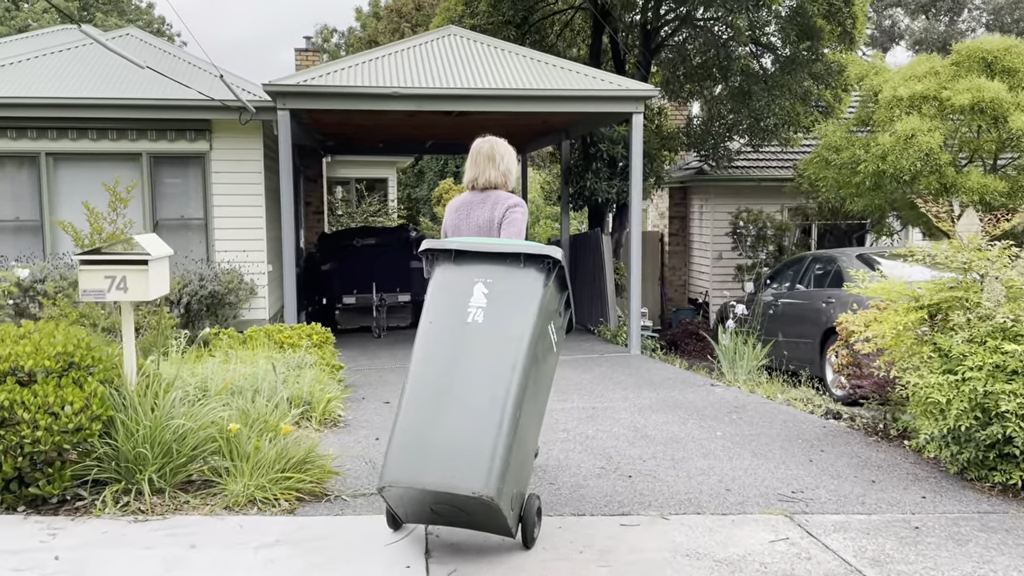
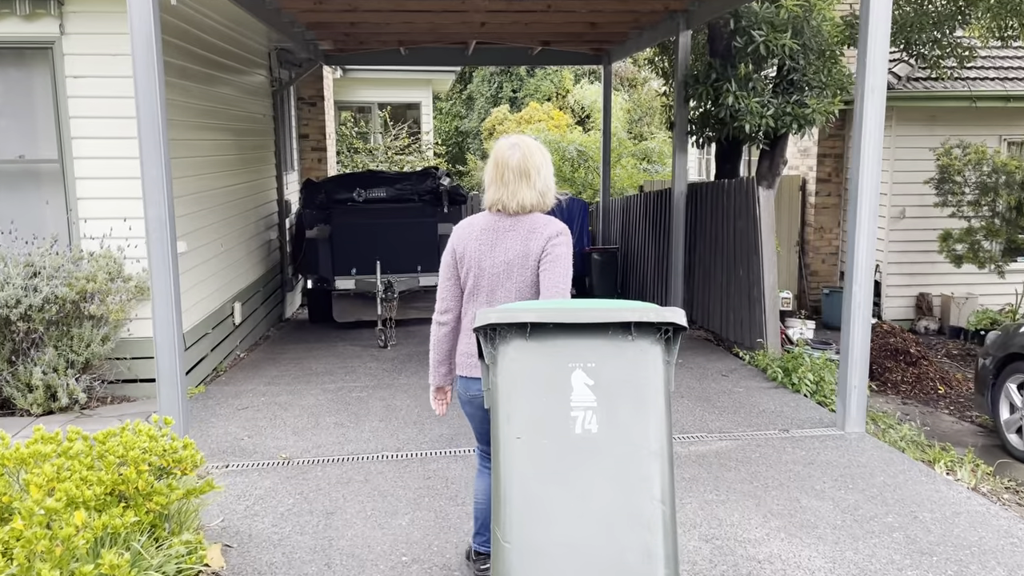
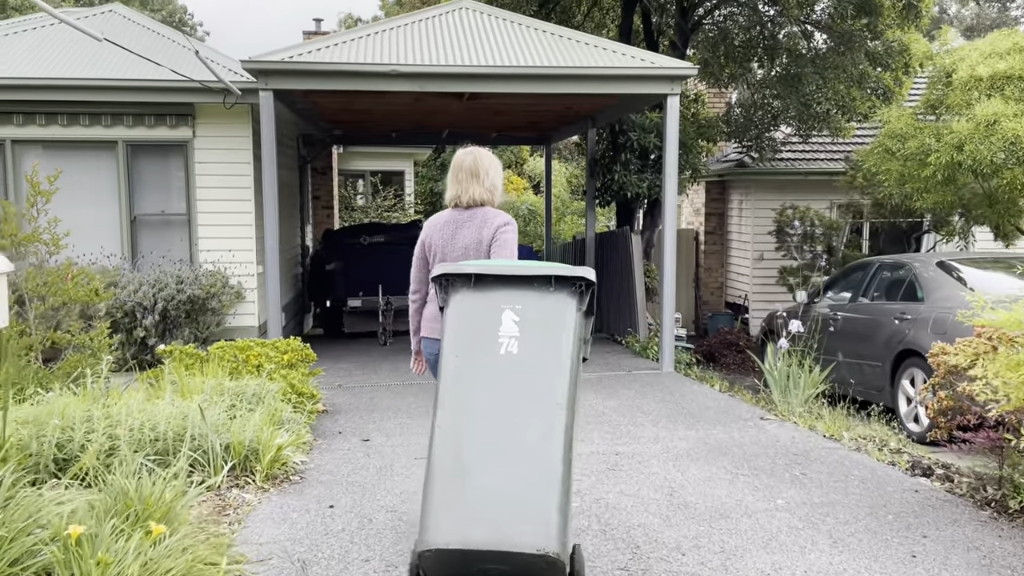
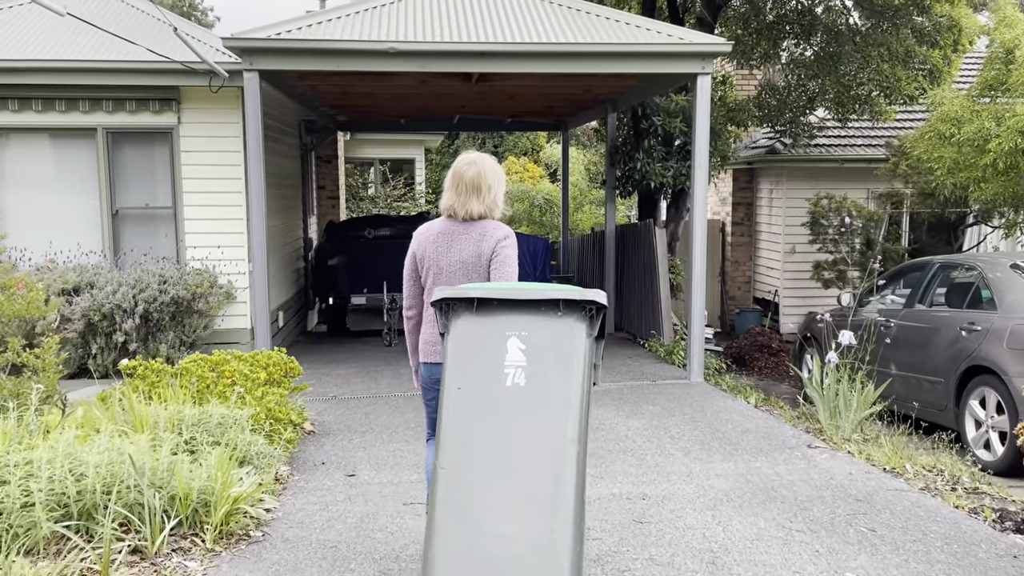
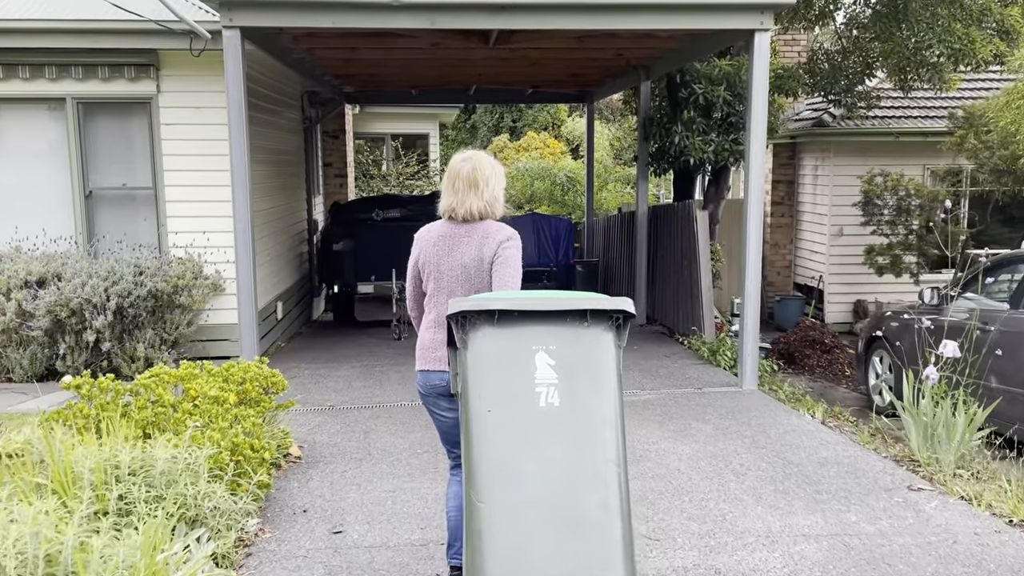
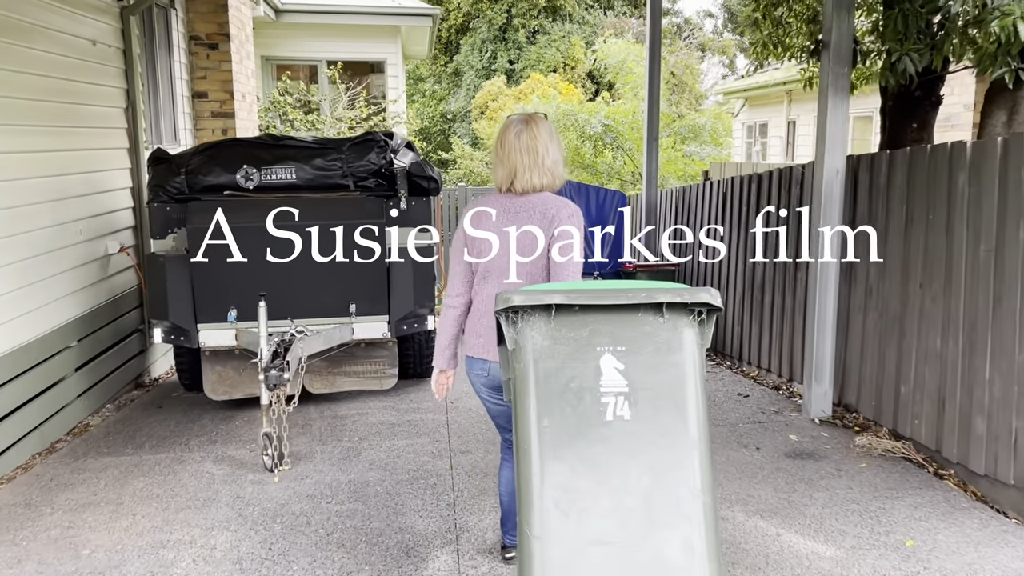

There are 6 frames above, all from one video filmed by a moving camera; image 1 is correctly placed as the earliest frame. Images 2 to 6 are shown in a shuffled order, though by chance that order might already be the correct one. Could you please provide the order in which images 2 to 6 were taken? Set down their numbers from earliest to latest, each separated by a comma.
3, 4, 5, 2, 6
